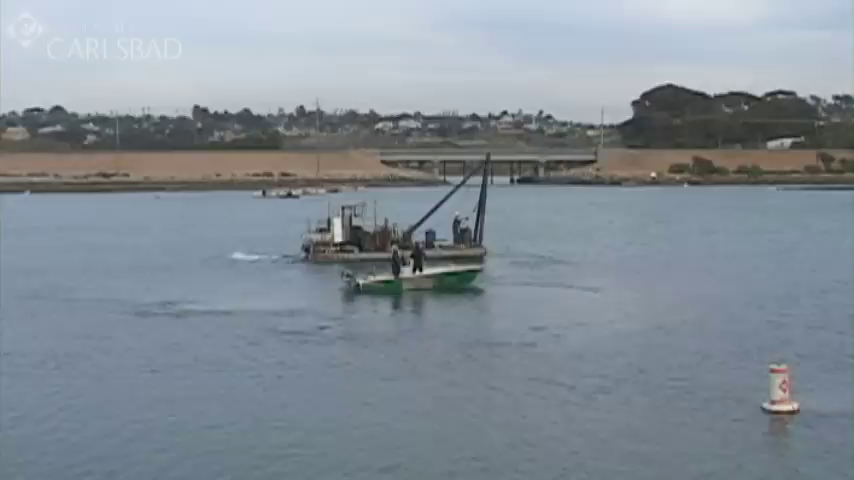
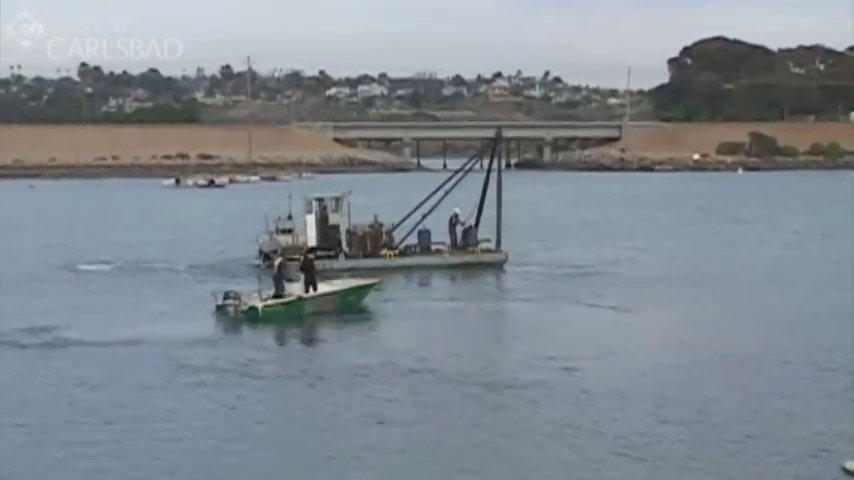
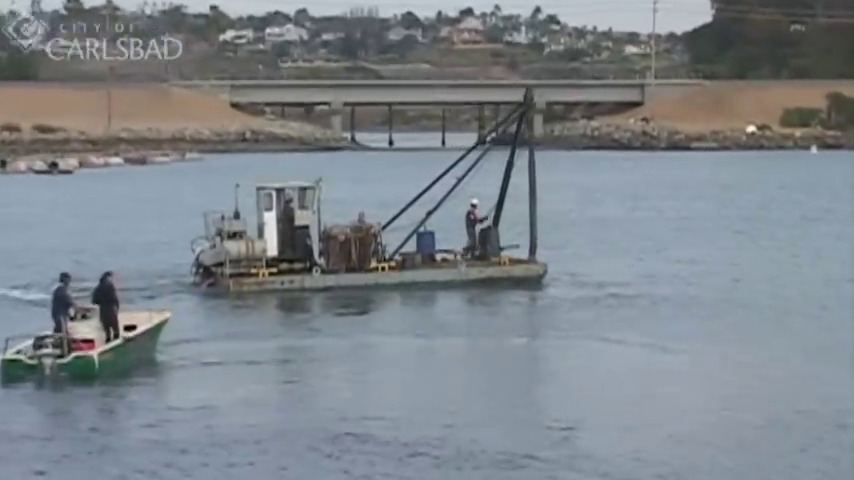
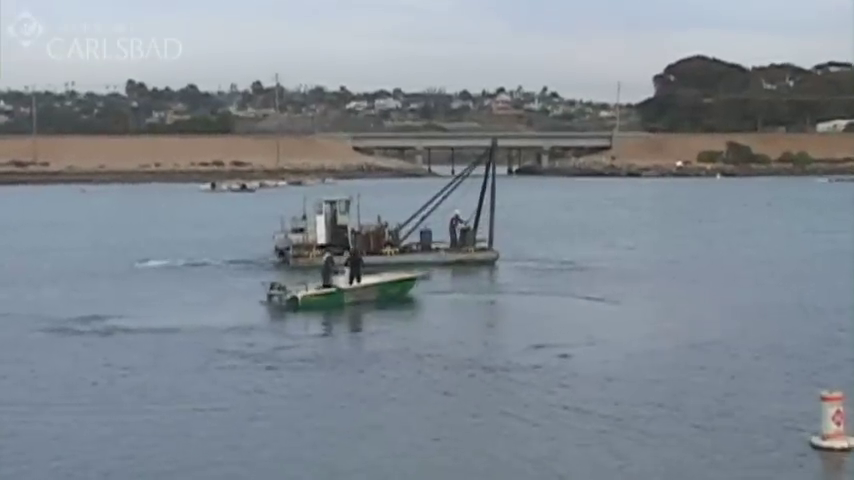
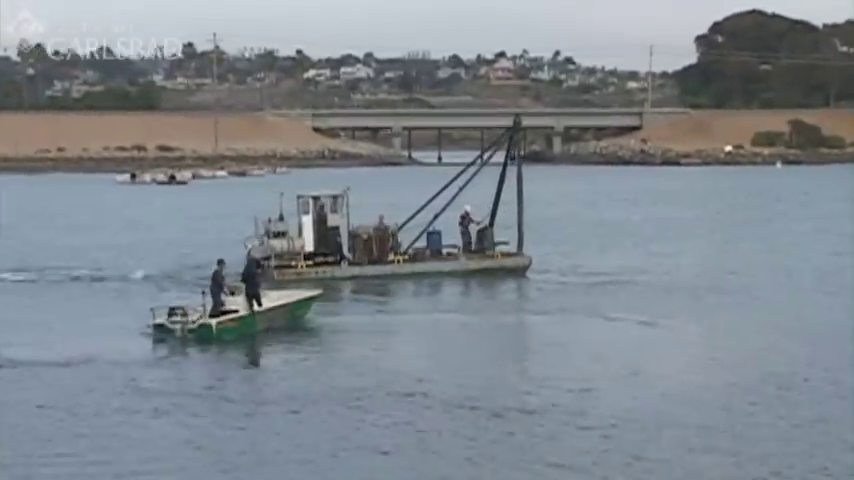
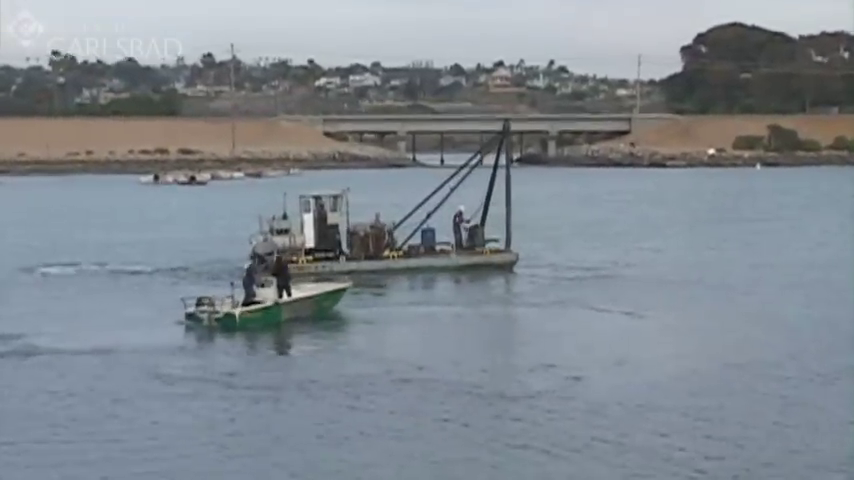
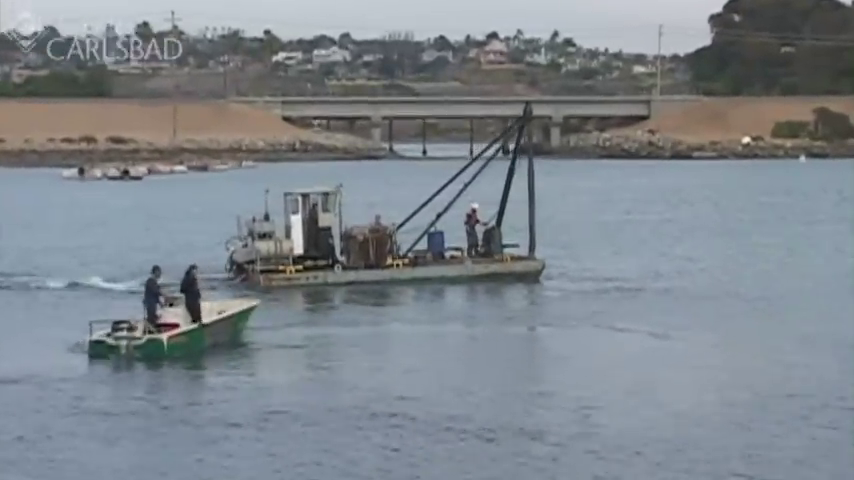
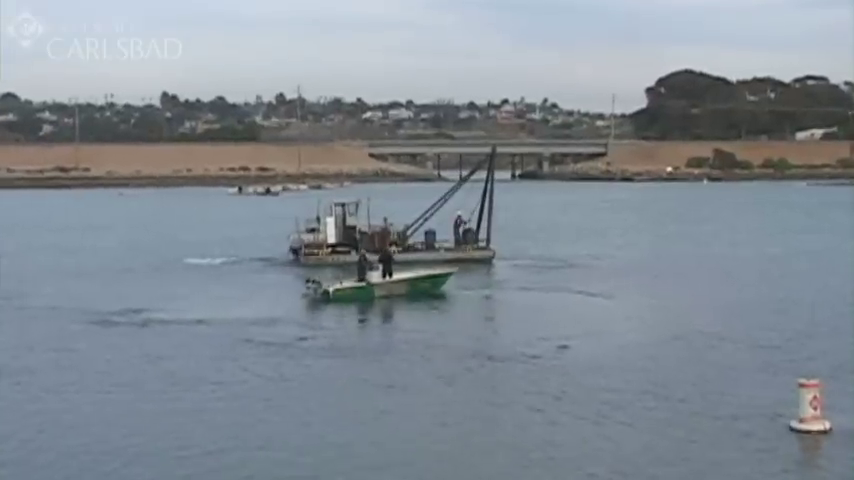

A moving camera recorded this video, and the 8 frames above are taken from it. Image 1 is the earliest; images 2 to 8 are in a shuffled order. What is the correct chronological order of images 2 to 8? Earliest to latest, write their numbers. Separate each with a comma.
8, 4, 2, 6, 5, 7, 3
